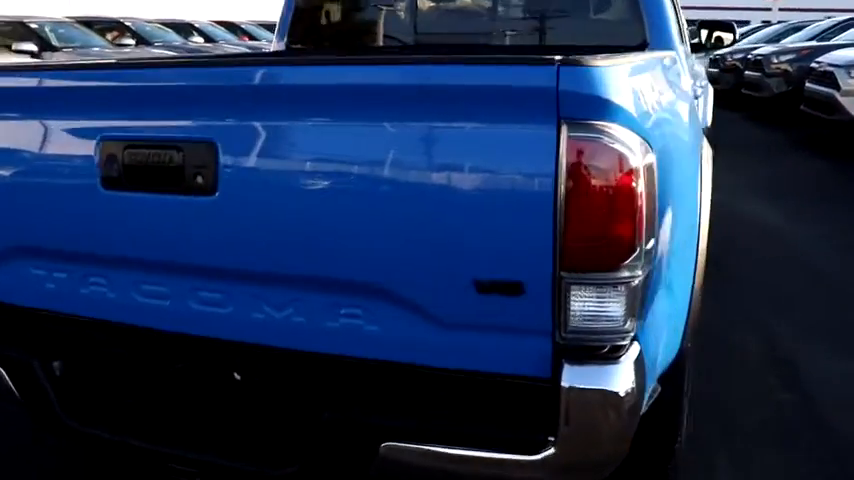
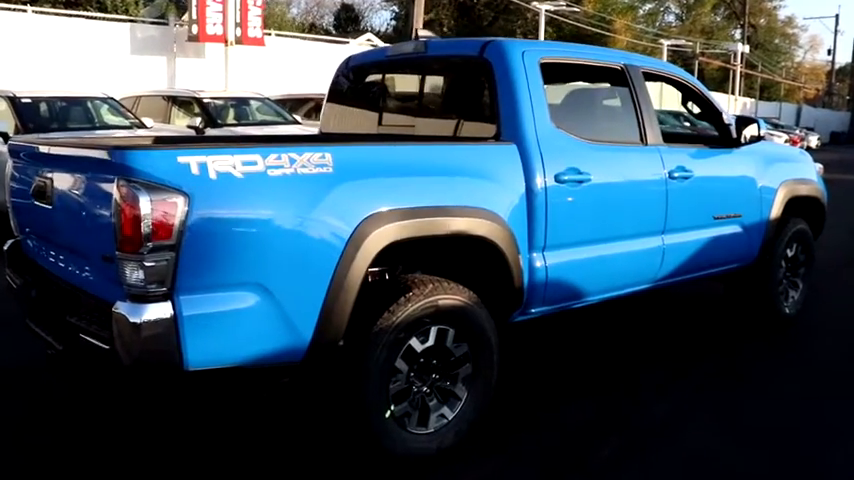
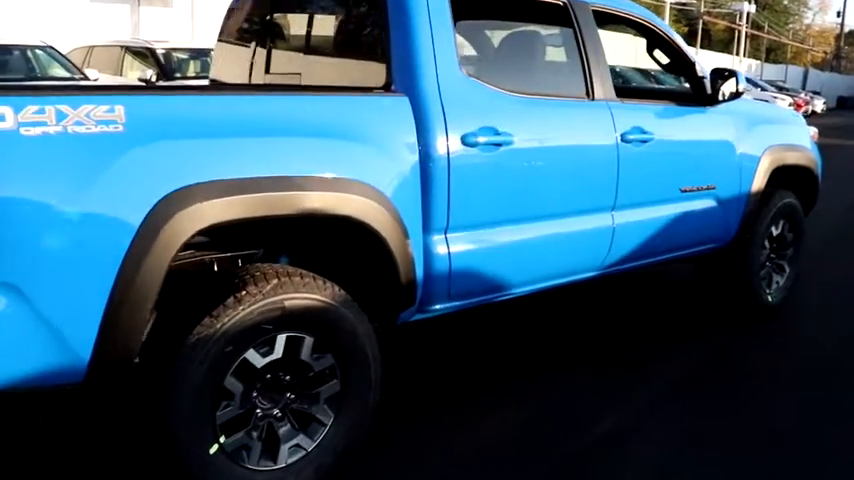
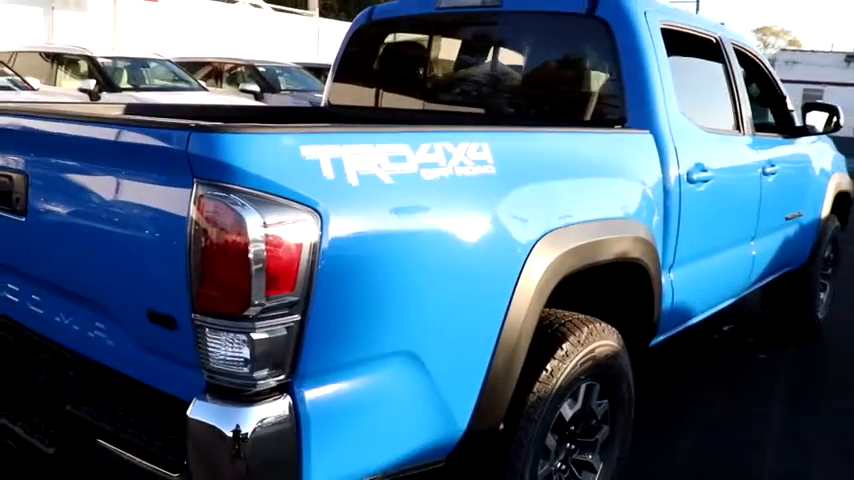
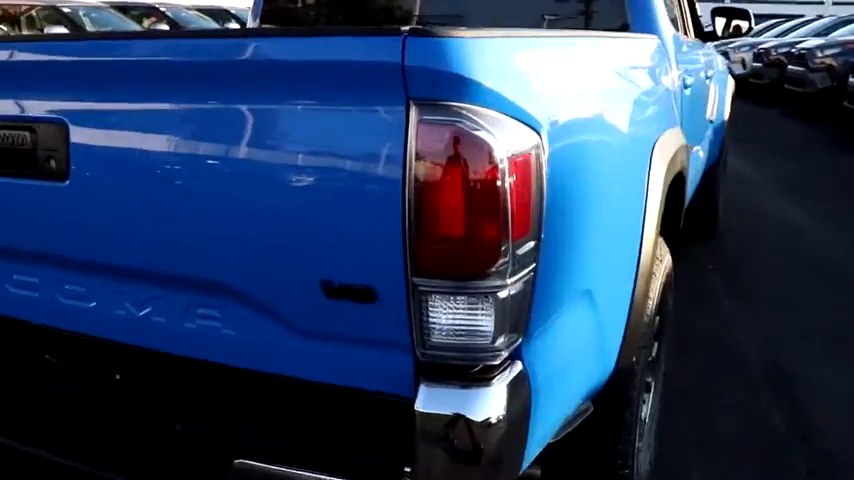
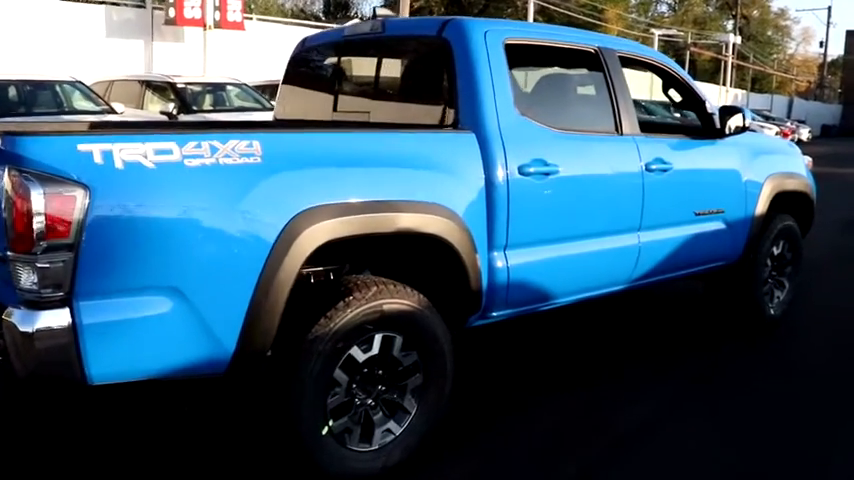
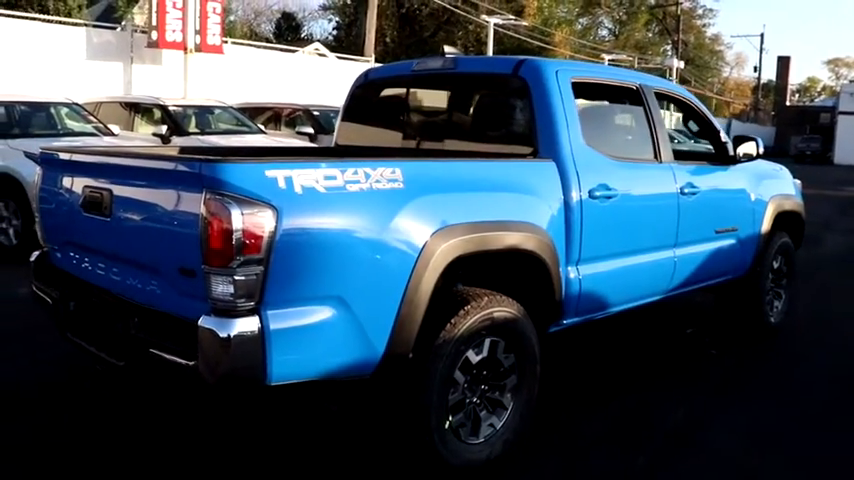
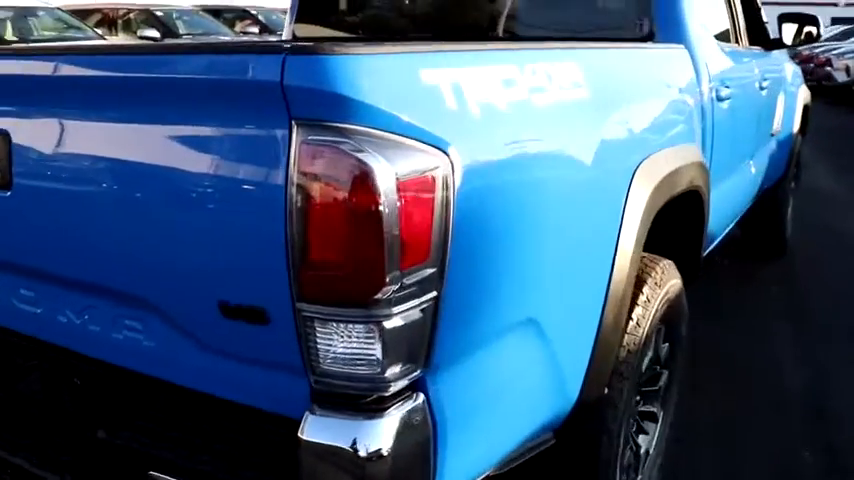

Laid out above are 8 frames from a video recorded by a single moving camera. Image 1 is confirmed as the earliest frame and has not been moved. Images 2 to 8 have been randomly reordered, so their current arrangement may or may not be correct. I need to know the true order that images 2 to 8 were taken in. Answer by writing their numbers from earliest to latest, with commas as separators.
5, 8, 4, 7, 2, 6, 3
